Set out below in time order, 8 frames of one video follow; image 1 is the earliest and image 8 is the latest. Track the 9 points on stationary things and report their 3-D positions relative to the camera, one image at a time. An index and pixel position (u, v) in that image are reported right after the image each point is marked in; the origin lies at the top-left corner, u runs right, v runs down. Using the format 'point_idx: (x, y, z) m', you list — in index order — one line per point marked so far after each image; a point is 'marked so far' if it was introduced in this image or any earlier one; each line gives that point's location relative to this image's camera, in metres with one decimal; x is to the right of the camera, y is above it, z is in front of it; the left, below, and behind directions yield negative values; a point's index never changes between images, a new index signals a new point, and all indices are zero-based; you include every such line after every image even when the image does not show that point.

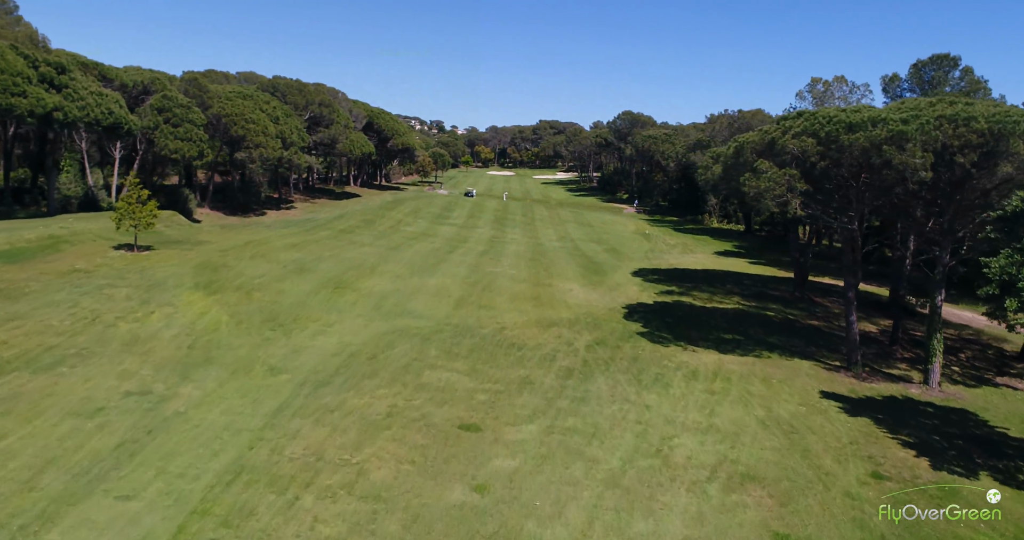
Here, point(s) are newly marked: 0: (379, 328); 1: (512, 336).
0: (-5.1, -2.2, +19.3) m
1: (0.0, -2.5, +19.4) m
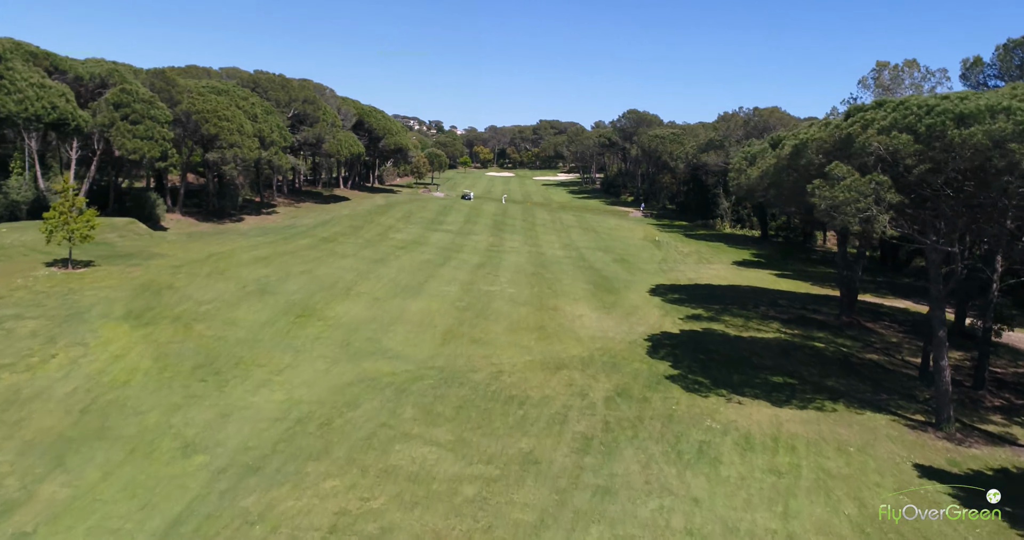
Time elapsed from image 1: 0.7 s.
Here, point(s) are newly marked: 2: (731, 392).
0: (-5.1, -3.1, +15.2) m
1: (0.0, -3.5, +15.4) m
2: (+6.9, -3.8, +15.9) m
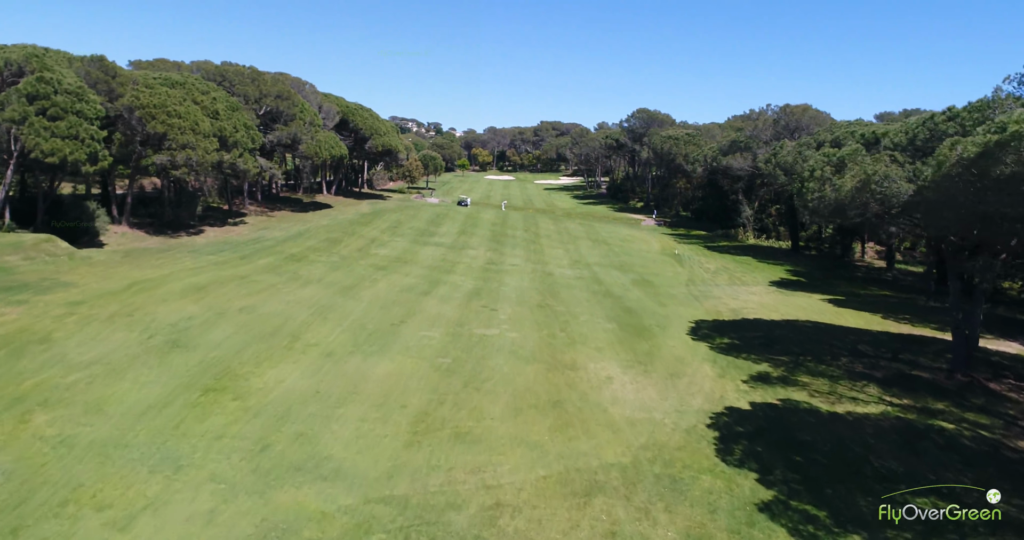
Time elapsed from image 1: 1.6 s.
0: (-5.0, -4.6, +9.2) m
1: (+0.1, -4.9, +9.4) m
2: (+7.0, -5.3, +9.9) m
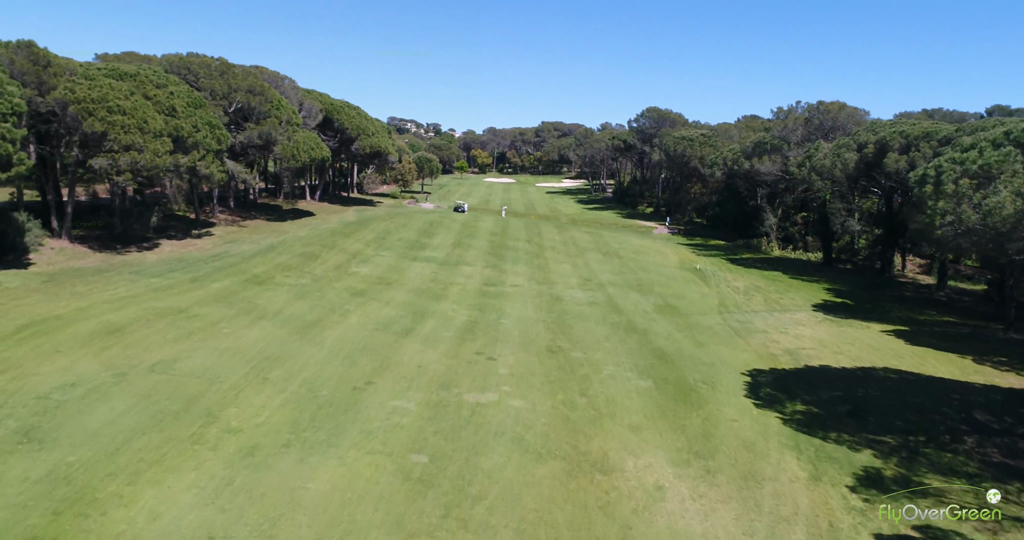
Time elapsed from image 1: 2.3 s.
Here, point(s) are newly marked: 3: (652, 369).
0: (-4.9, -5.9, +4.0) m
1: (+0.2, -6.2, +4.2) m
2: (+7.1, -6.6, +4.7) m
3: (+5.0, -3.5, +18.0) m
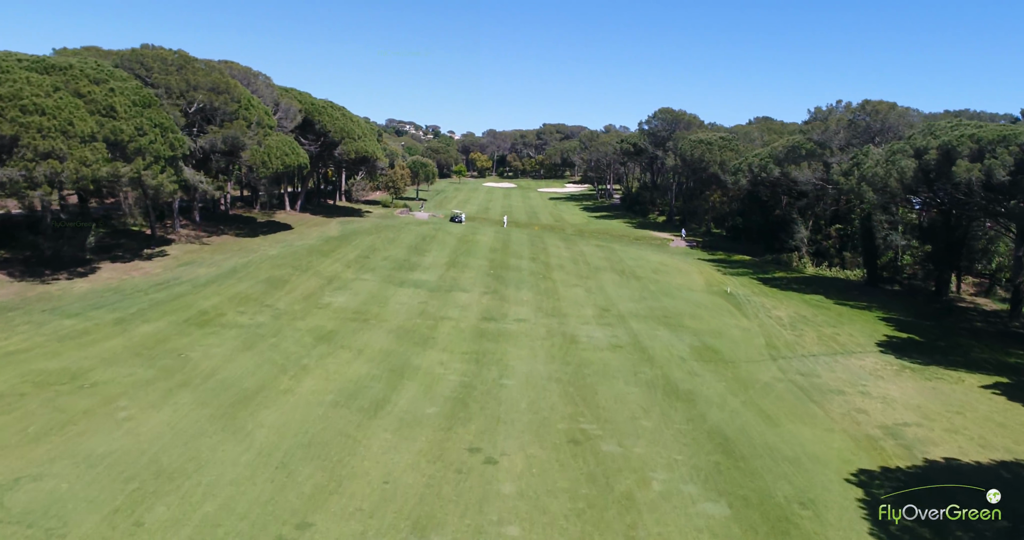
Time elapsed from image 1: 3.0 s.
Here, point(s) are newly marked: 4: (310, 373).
0: (-4.7, -7.4, -1.4) m
1: (+0.4, -7.8, -1.2) m
2: (+7.3, -8.1, -0.7) m
3: (+5.2, -5.1, +12.6) m
4: (-7.0, -3.6, +17.8) m
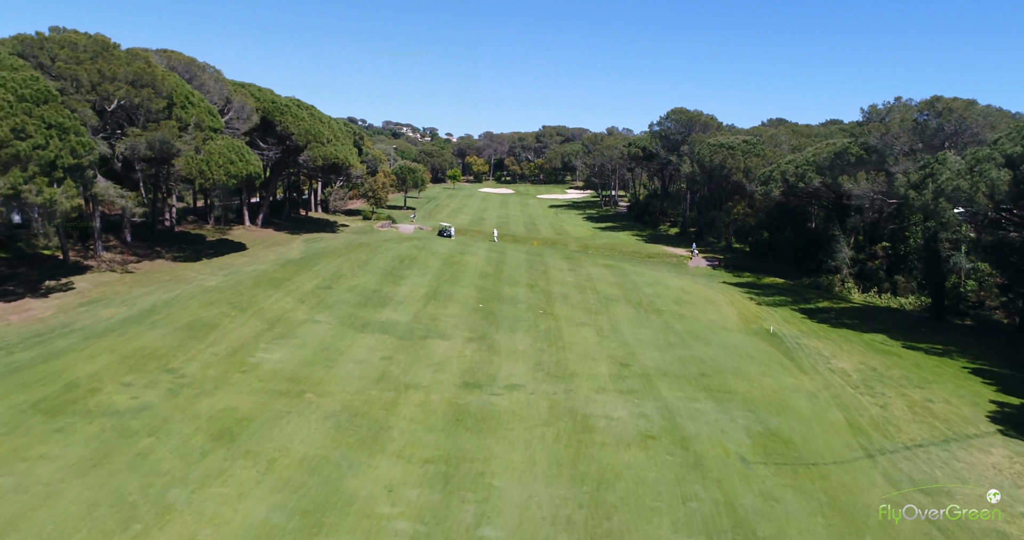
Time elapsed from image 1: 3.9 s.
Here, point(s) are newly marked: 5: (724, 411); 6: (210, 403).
0: (-5.0, -9.3, -8.1) m
1: (+0.1, -9.6, -7.9) m
2: (+7.0, -10.0, -7.4) m
3: (+4.8, -7.0, +5.9) m
4: (-7.4, -5.5, +11.0) m
5: (+8.0, -5.2, +19.1) m
6: (-10.0, -4.4, +17.0) m
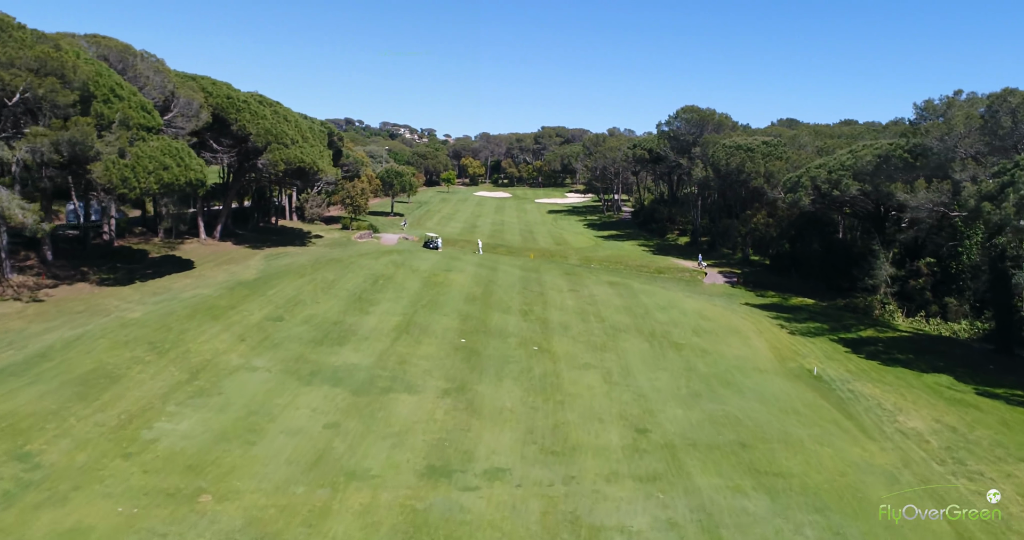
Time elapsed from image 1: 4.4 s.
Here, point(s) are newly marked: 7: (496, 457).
0: (-5.6, -10.5, -13.3) m
1: (-0.5, -10.9, -13.1) m
2: (+6.4, -11.2, -12.6) m
3: (+4.3, -8.3, +0.7) m
4: (-7.9, -6.8, +5.9) m
5: (+7.4, -6.6, +14.0) m
6: (-10.6, -5.7, +11.8) m
7: (-0.5, -5.8, +15.7) m
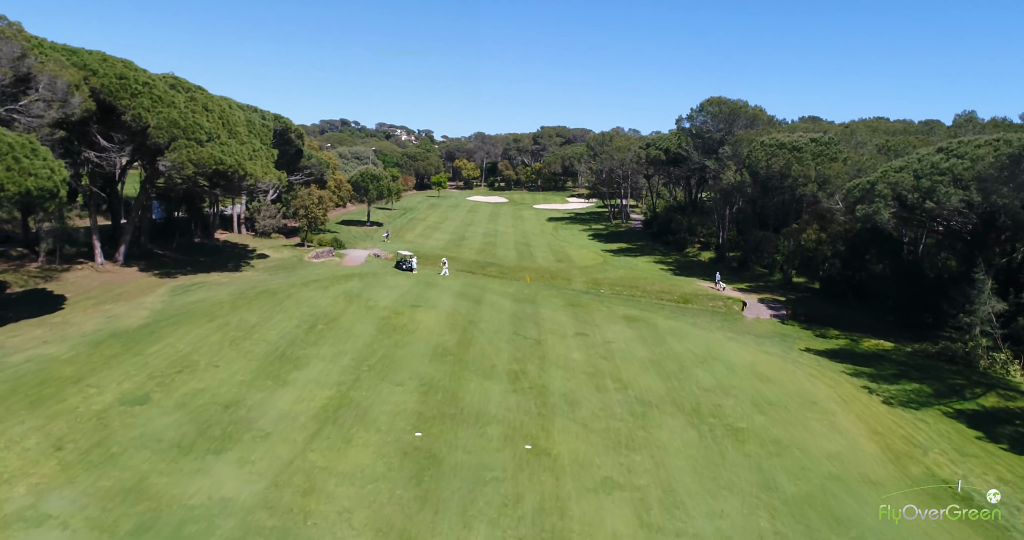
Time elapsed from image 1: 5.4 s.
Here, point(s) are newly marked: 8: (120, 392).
0: (-6.2, -12.3, -21.8) m
1: (-1.1, -12.6, -21.6) m
2: (+5.8, -13.0, -21.1) m
3: (+3.7, -10.1, -7.8) m
4: (-8.6, -8.6, -2.6) m
5: (+6.8, -8.4, +5.5) m
6: (-11.2, -7.6, +3.3) m
7: (-1.1, -7.6, +7.2) m
8: (-13.2, -4.0, +17.2) m
